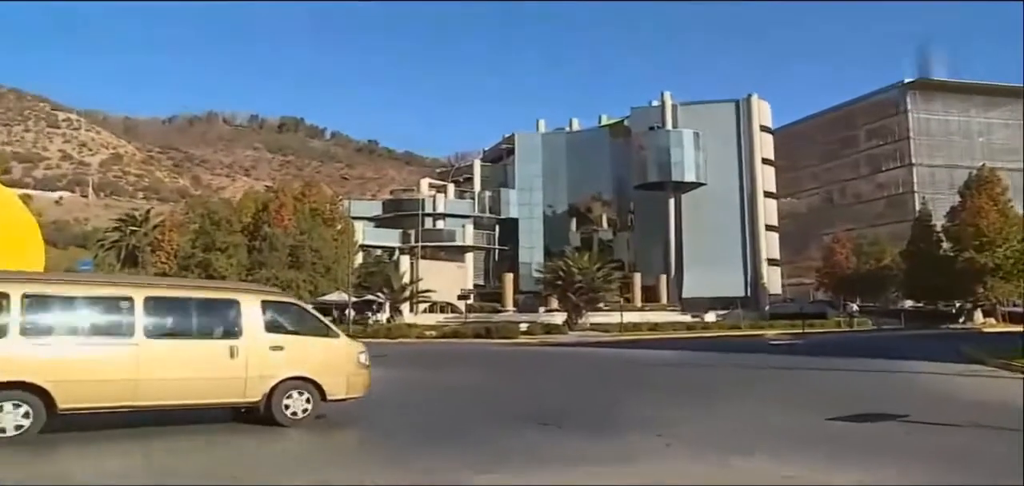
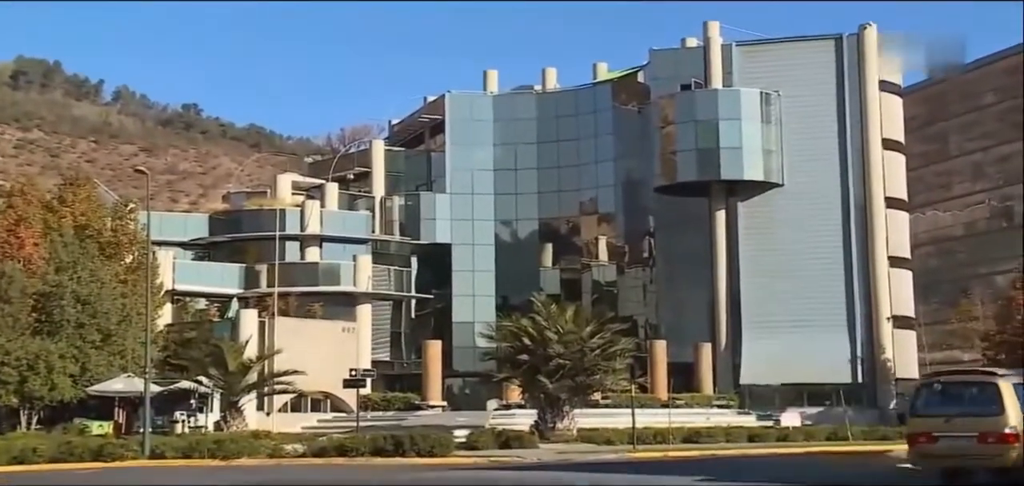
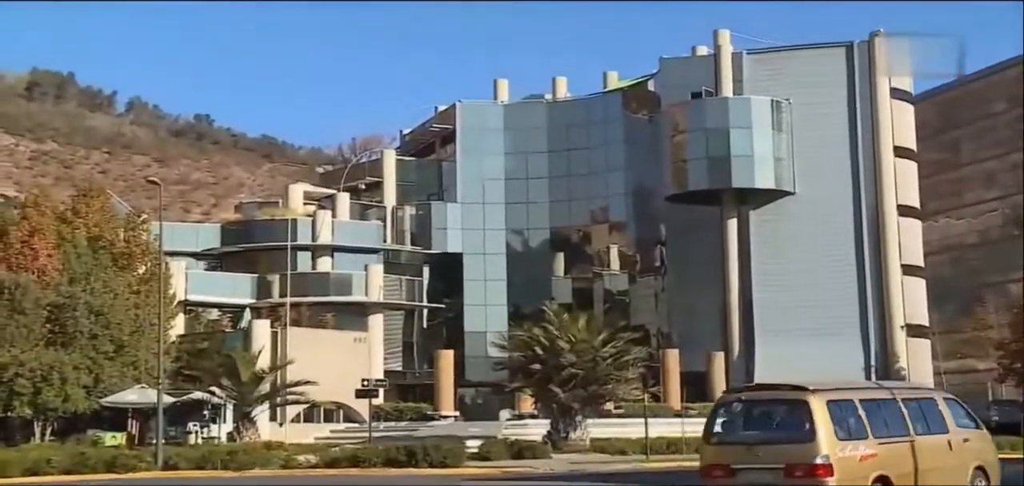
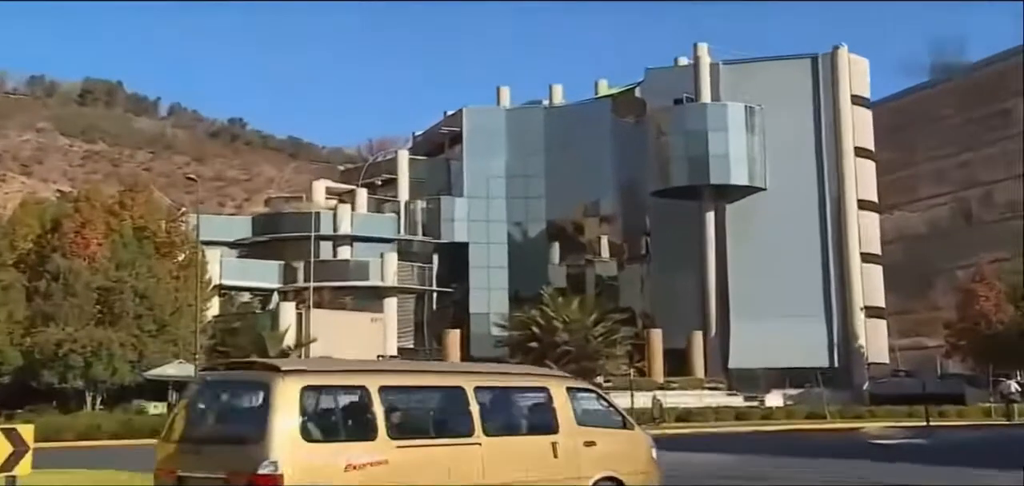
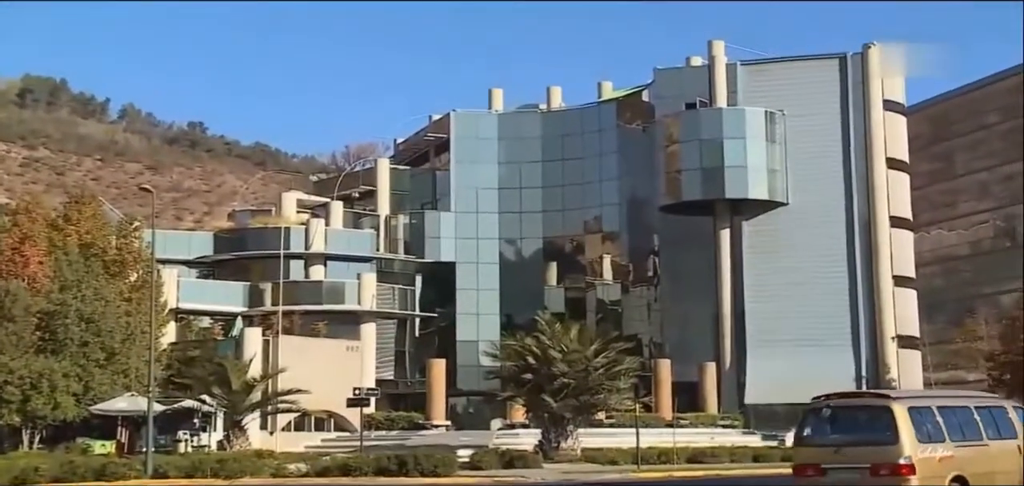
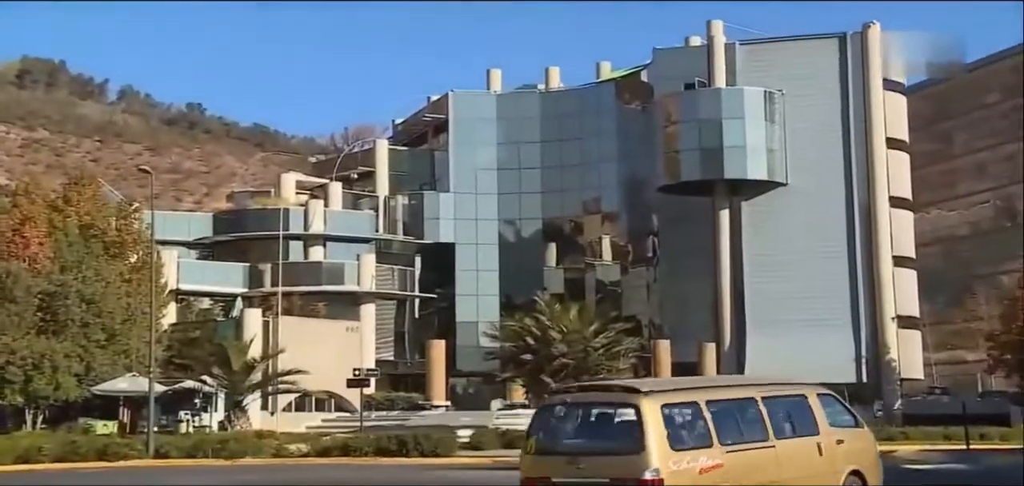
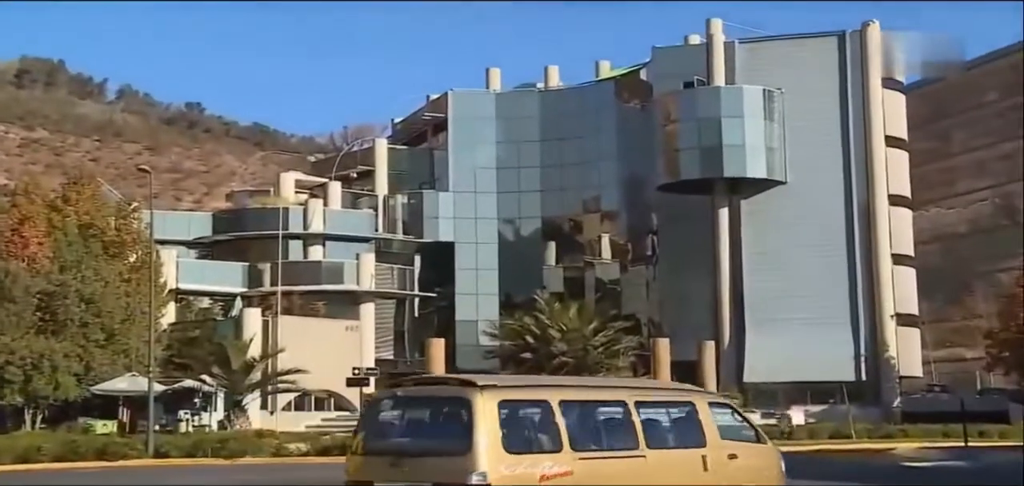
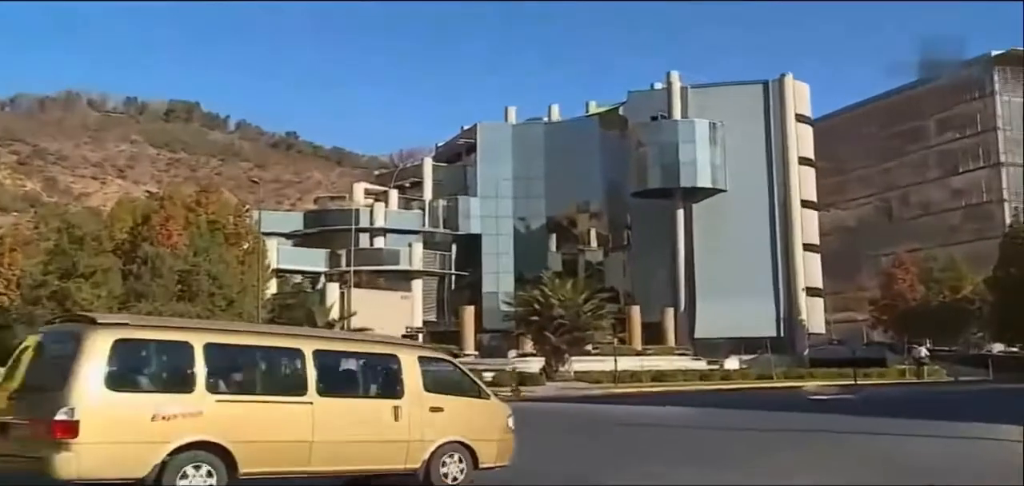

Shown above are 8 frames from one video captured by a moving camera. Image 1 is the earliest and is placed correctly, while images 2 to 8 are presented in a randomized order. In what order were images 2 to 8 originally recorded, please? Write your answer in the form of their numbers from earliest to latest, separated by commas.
8, 4, 7, 6, 3, 5, 2
